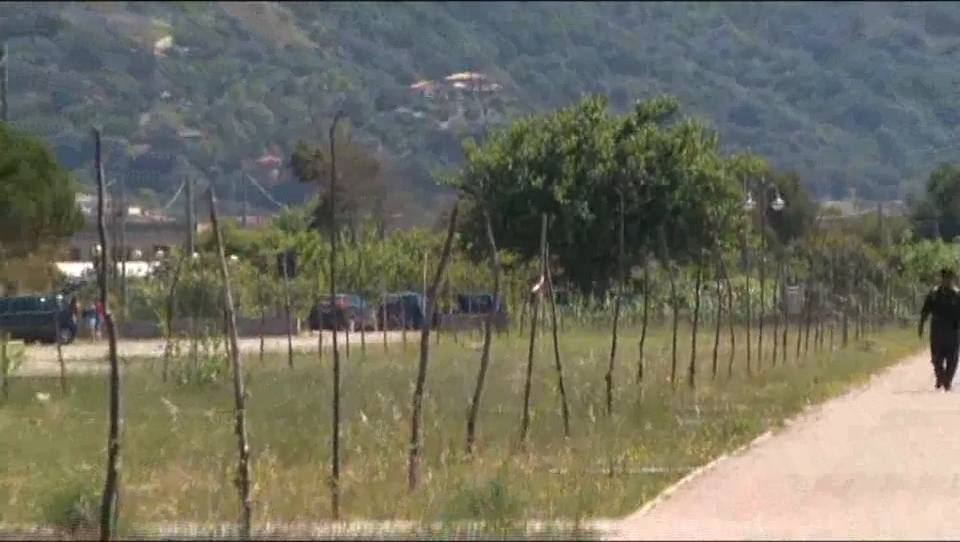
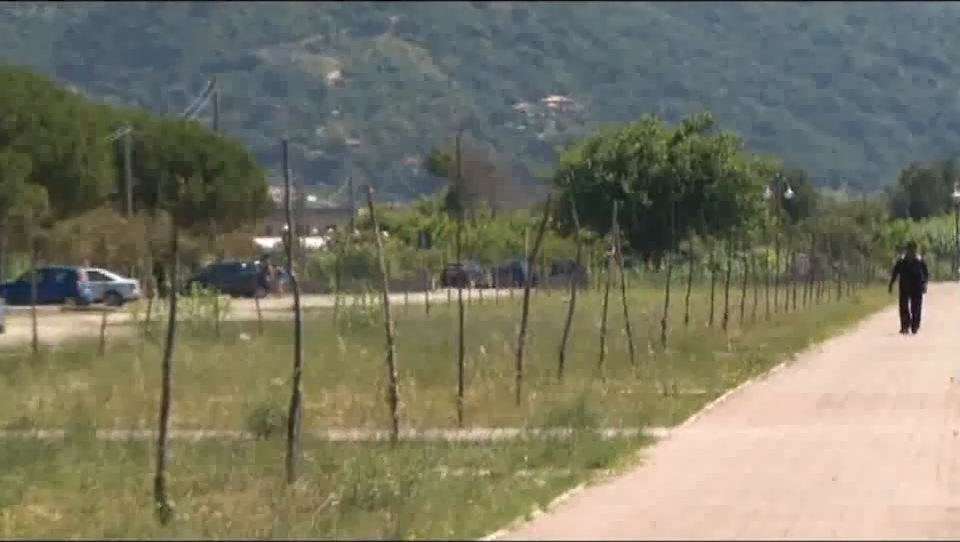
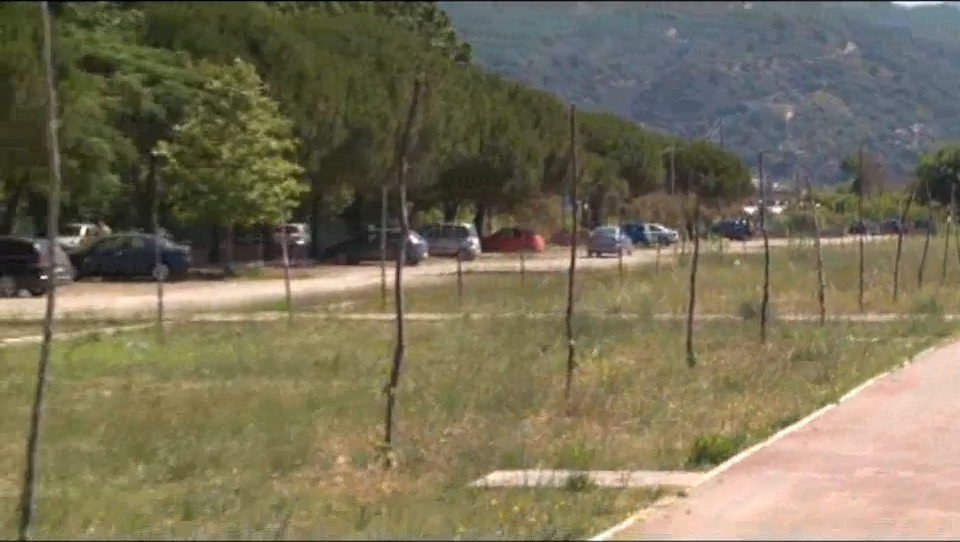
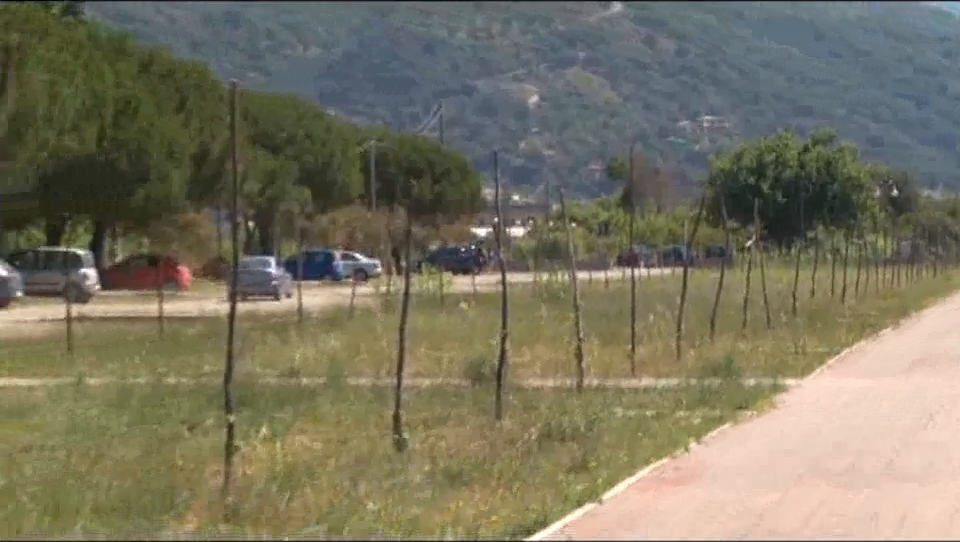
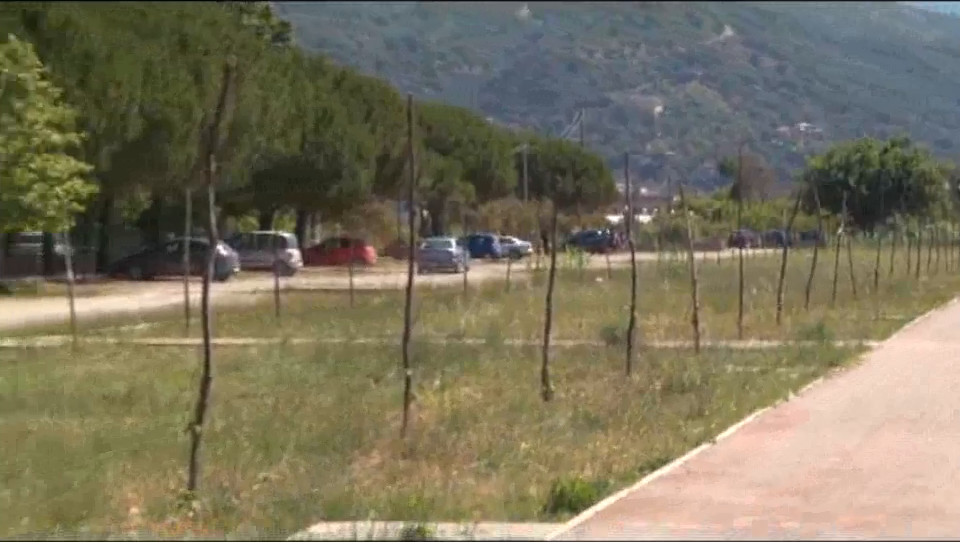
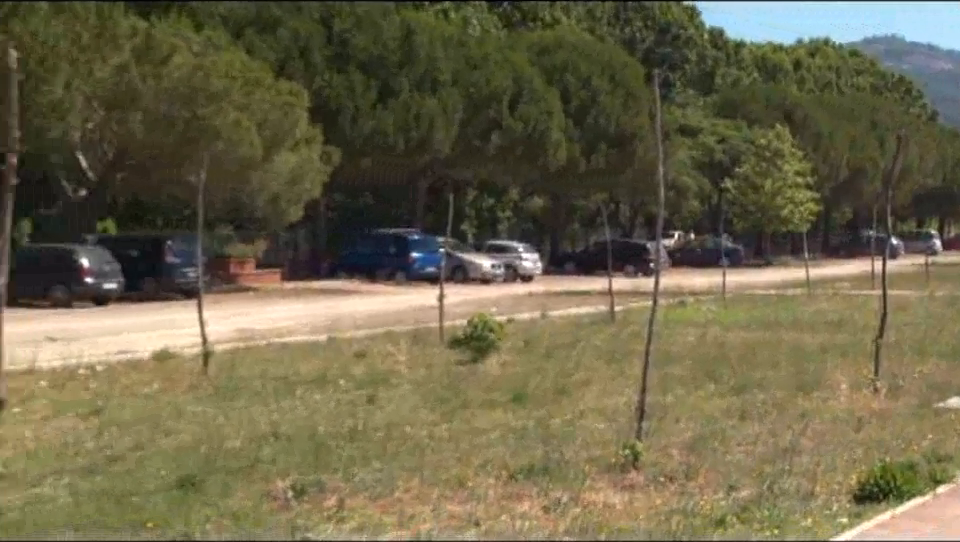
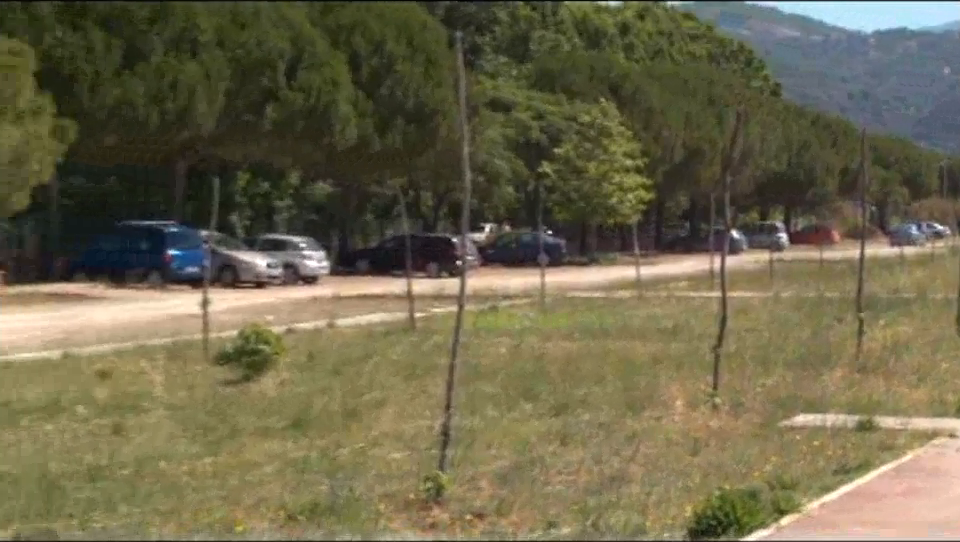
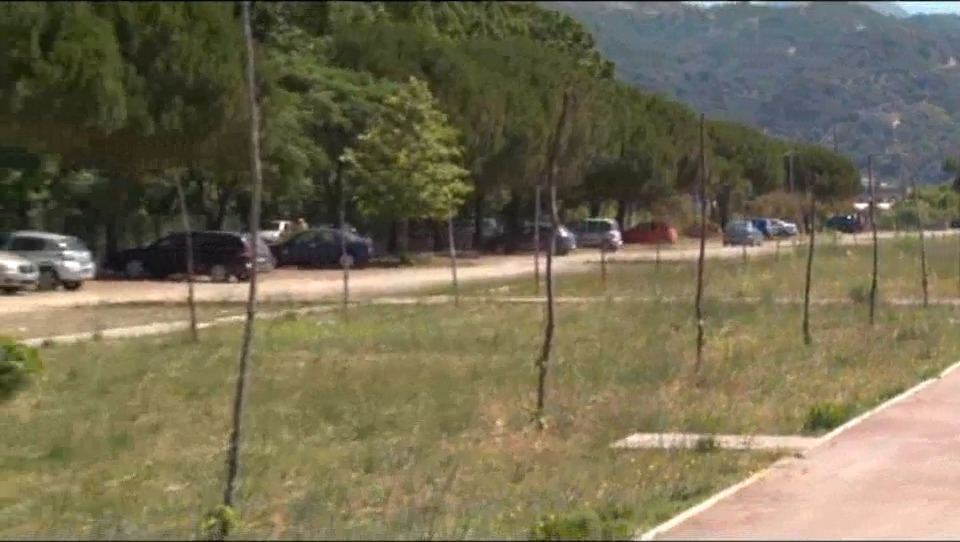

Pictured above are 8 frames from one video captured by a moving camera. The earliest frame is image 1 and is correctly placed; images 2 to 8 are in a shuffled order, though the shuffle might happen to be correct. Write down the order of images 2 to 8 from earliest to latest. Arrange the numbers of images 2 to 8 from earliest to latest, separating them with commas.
2, 4, 5, 3, 8, 7, 6
